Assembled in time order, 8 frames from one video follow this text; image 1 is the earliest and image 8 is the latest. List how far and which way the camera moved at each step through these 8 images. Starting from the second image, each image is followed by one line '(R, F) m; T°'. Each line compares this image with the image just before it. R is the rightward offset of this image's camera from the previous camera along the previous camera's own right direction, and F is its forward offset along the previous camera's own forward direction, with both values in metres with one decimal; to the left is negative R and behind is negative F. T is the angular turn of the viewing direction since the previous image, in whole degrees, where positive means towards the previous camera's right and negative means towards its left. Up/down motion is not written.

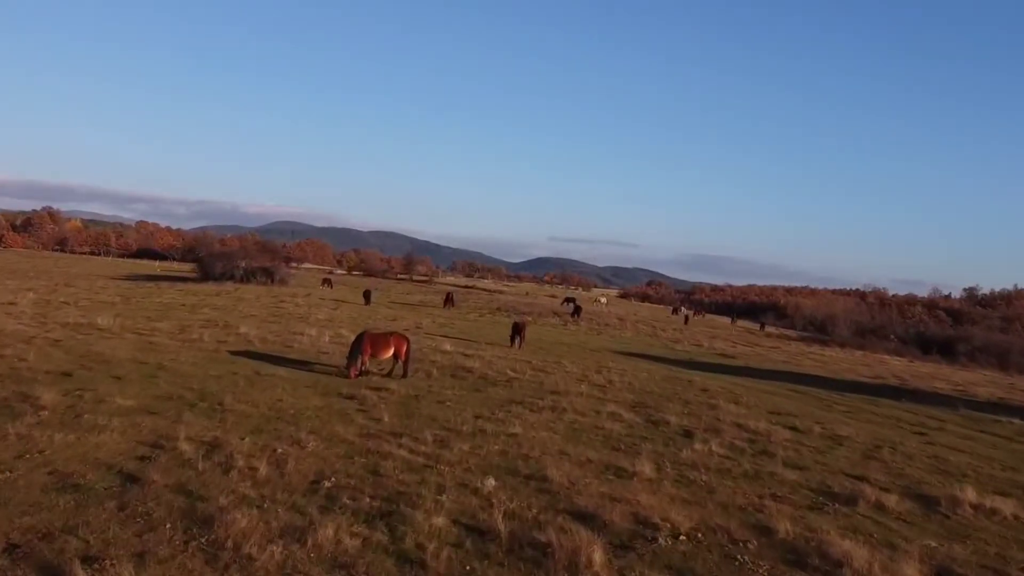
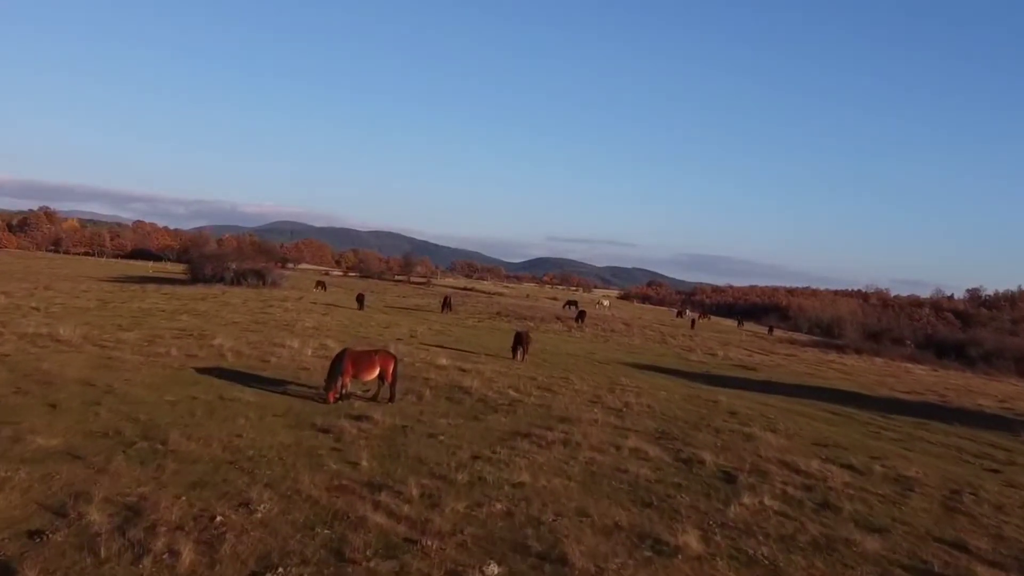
(-0.1, +2.4) m; 0°
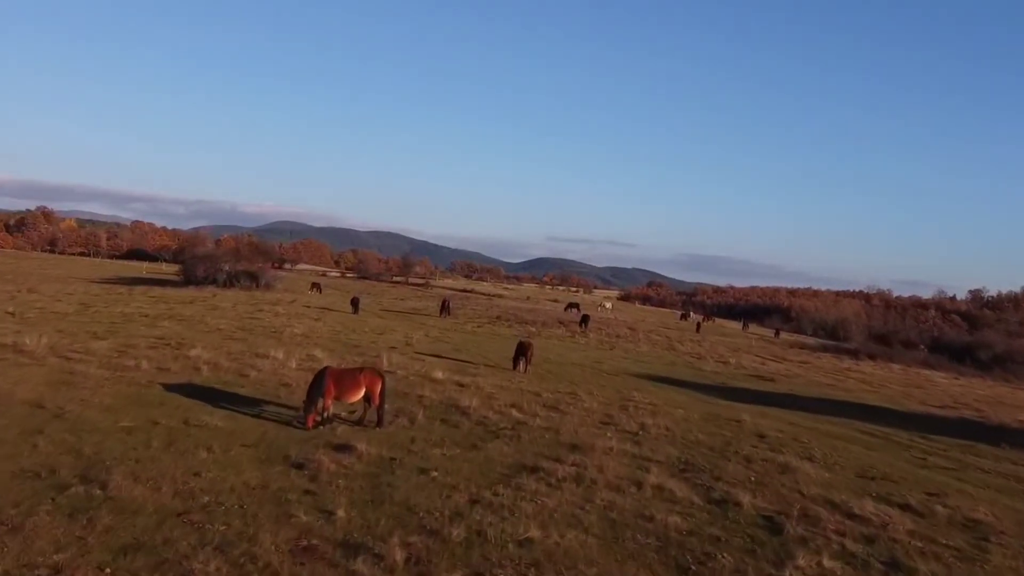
(0.0, +1.8) m; 0°
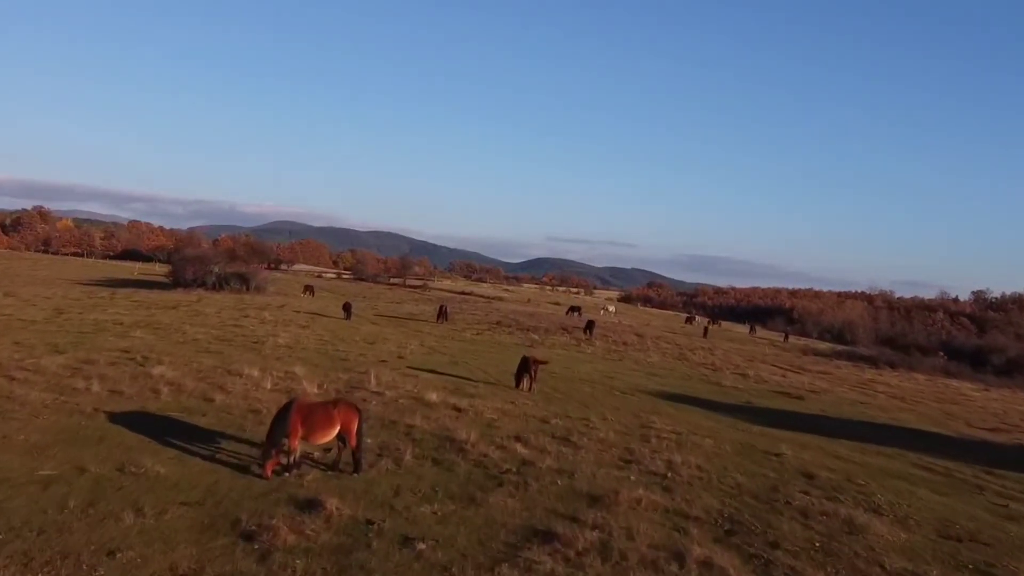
(-0.1, +2.4) m; 0°
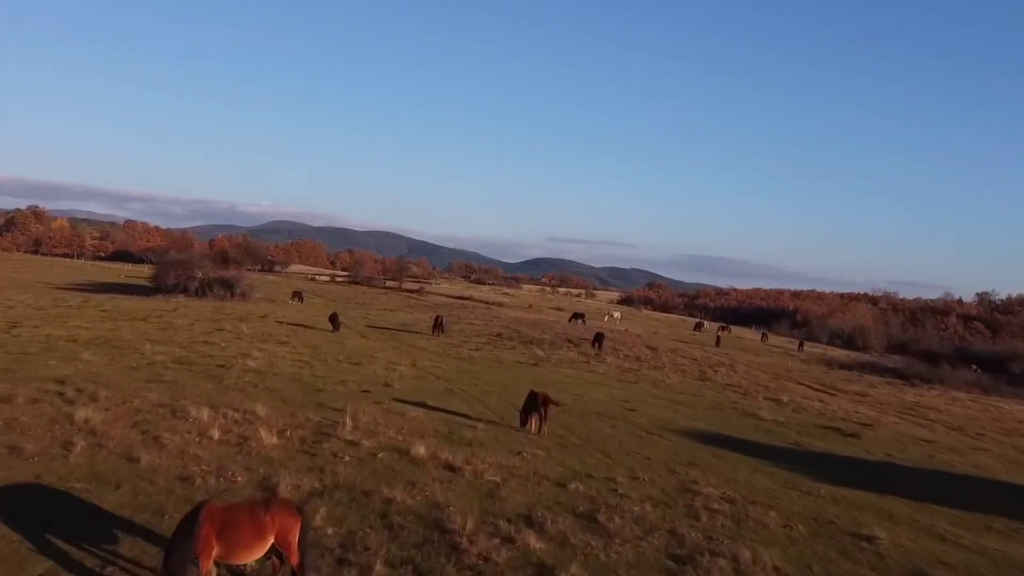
(-0.1, +3.6) m; 0°
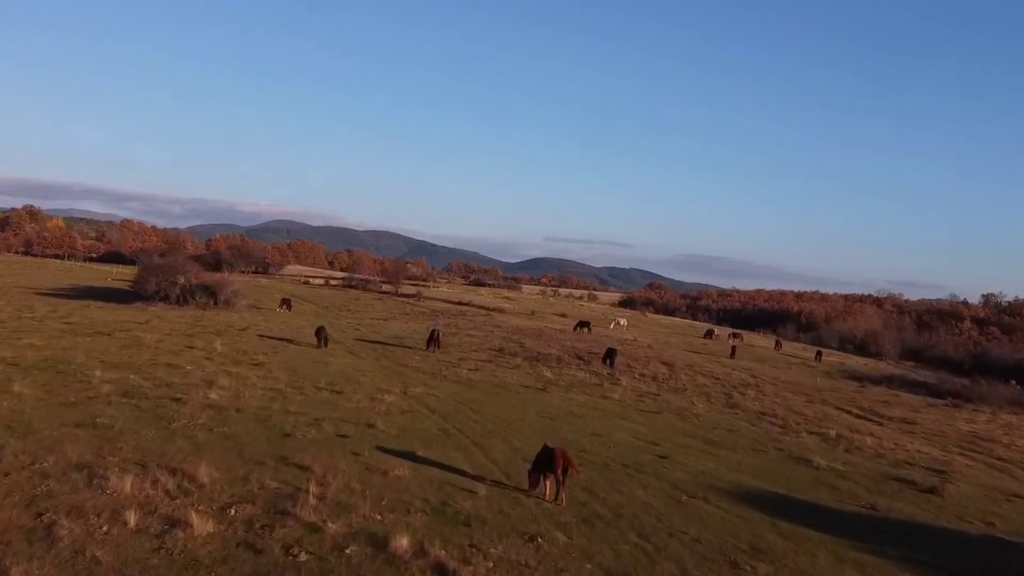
(-0.1, +3.6) m; 0°
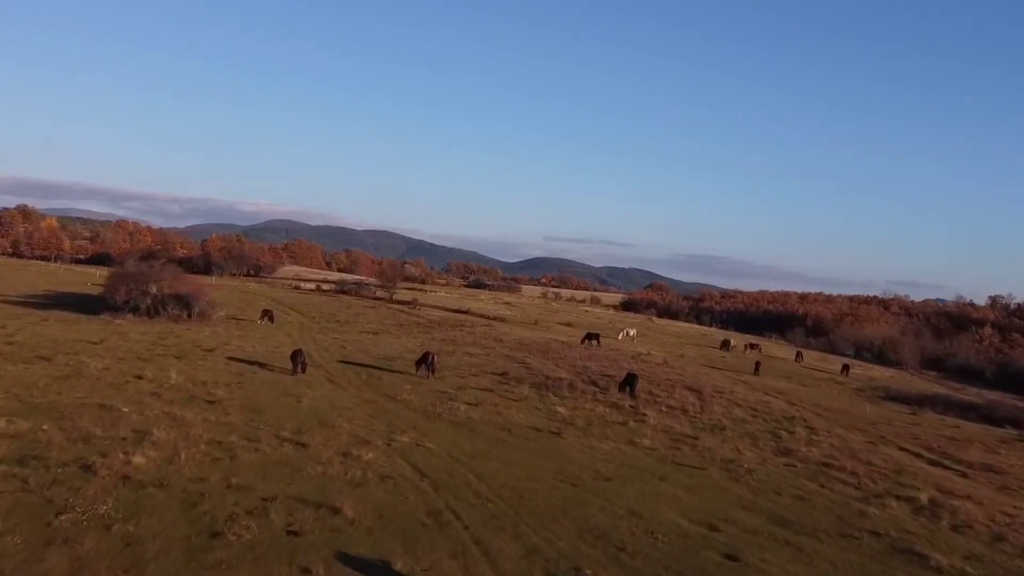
(-0.2, +4.9) m; 0°
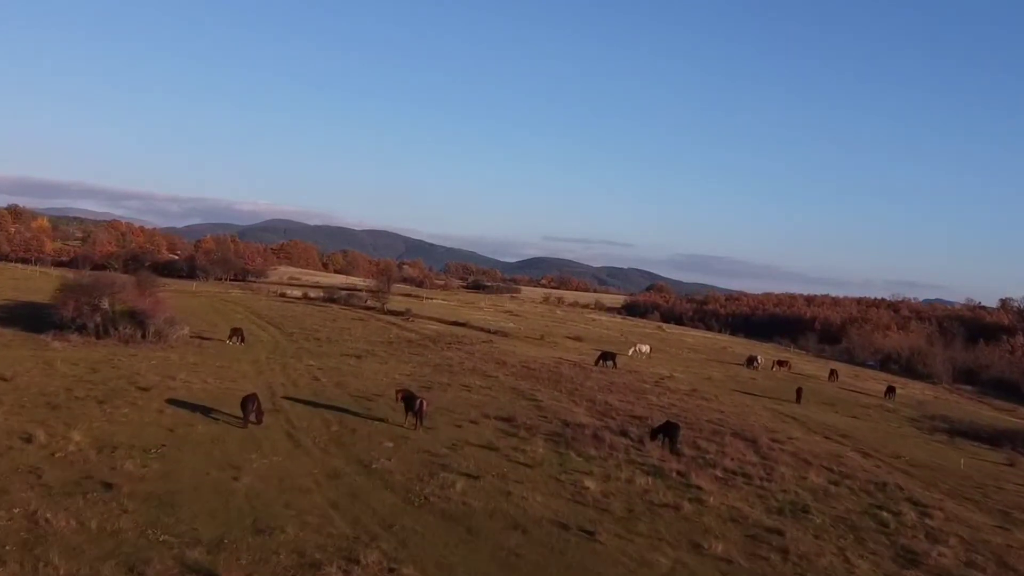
(-0.2, +6.7) m; 0°
